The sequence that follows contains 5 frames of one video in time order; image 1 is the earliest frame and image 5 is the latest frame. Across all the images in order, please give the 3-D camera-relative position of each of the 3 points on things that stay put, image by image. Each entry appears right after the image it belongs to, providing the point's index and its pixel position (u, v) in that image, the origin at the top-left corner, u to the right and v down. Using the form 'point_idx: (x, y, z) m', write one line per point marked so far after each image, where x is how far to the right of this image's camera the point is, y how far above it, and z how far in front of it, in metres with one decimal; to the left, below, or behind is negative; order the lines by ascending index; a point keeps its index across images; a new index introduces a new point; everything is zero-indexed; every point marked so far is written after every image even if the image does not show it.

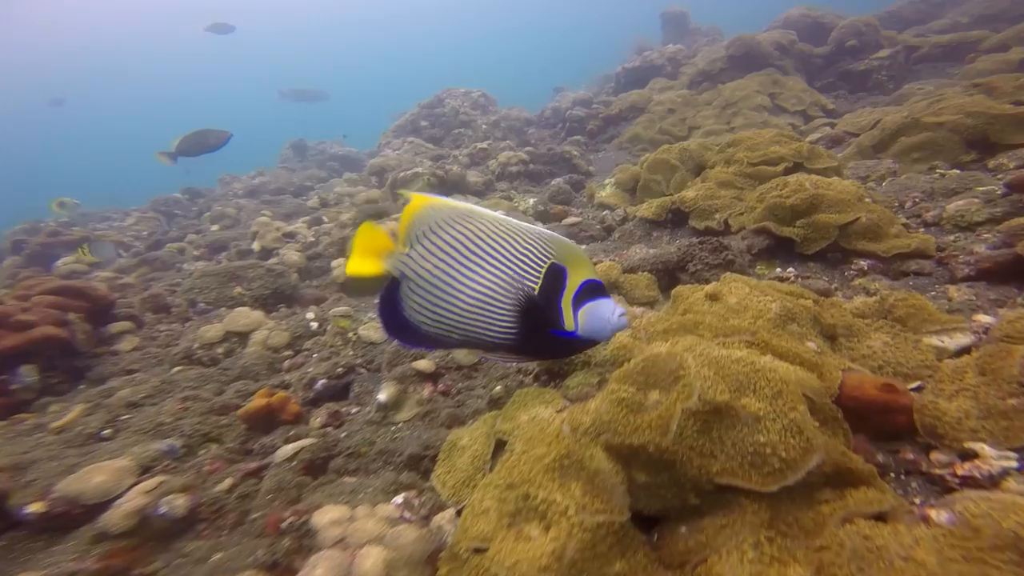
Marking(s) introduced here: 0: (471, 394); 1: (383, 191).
0: (-0.5, -1.1, +4.1) m
1: (-5.0, +3.5, +14.5) m
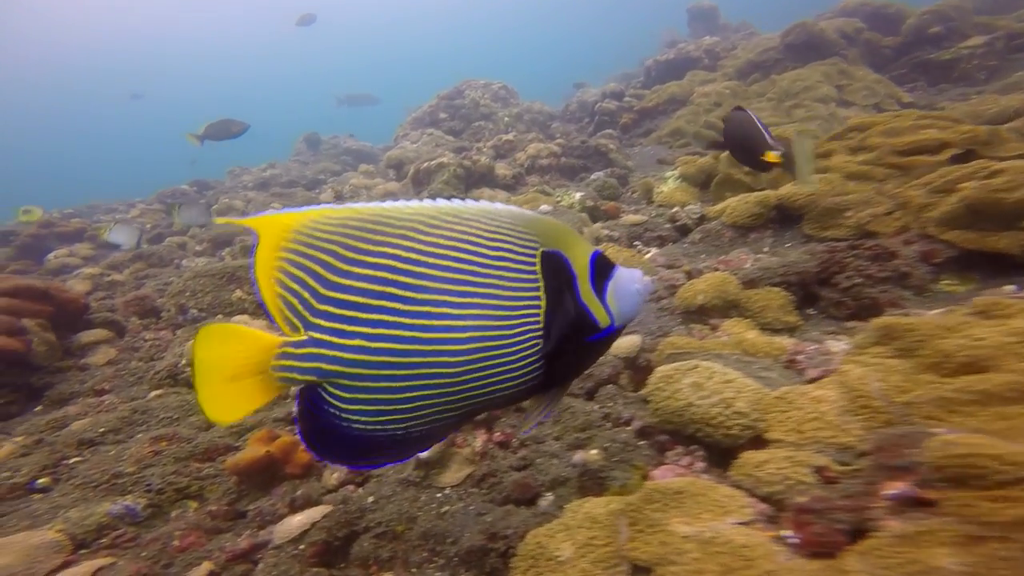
0: (+0.2, -1.2, +3.0) m
1: (-3.9, +3.6, +13.6) m
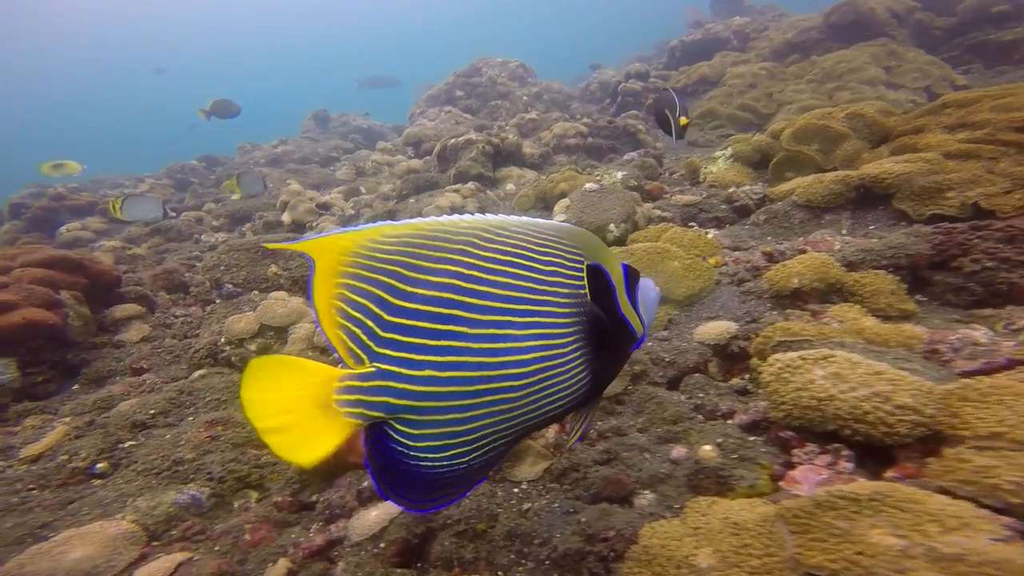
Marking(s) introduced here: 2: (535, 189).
0: (+0.8, -1.1, +2.8) m
1: (-2.9, +4.3, +13.2) m
2: (+0.4, +2.2, +8.6) m
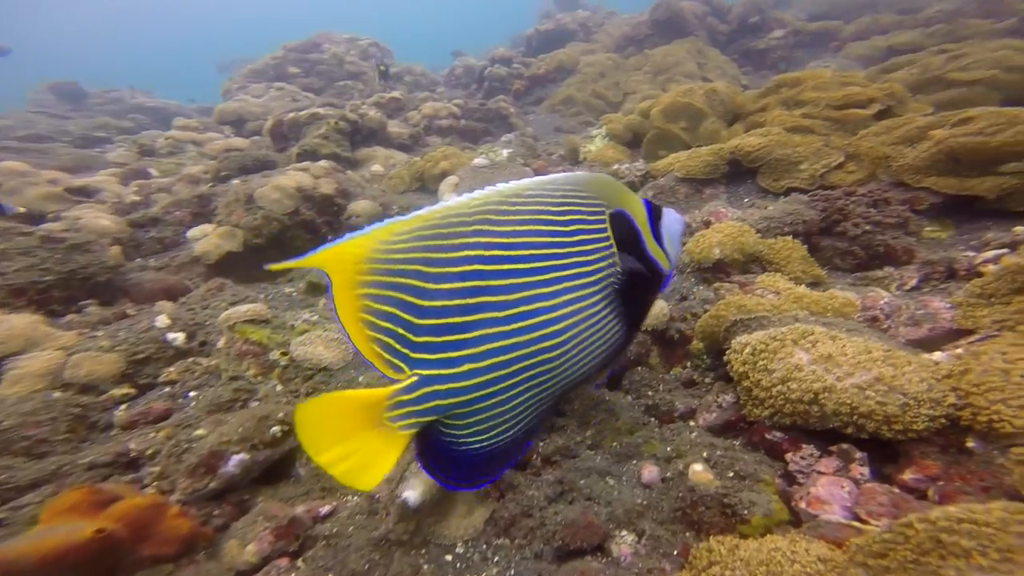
0: (+0.4, -1.0, +2.2) m
1: (-6.8, +4.2, +10.7) m
2: (-2.0, +2.3, +7.5) m
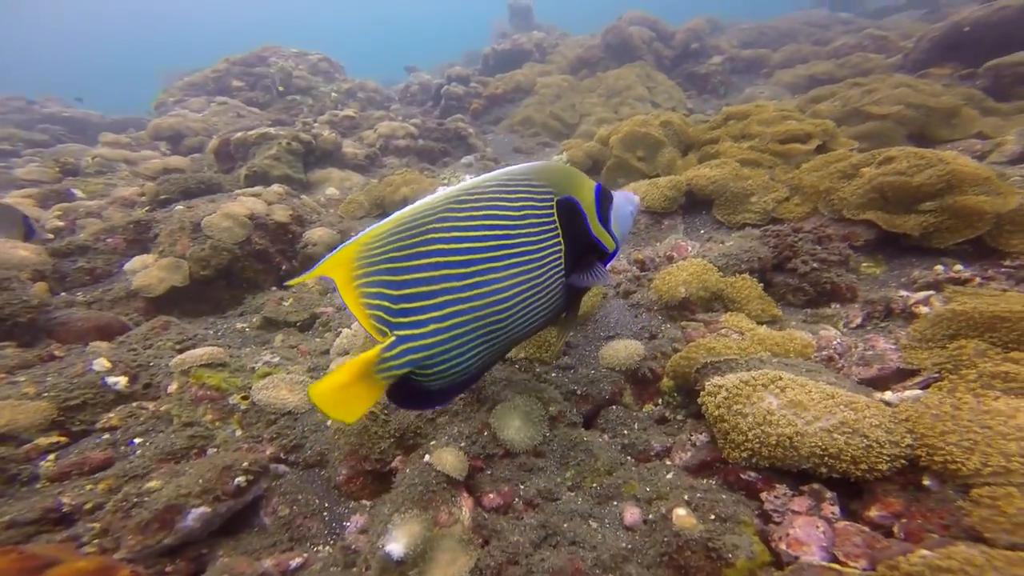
0: (+0.3, -1.3, +2.2) m
1: (-7.8, +3.5, +10.1) m
2: (-2.7, +1.8, +7.4) m
